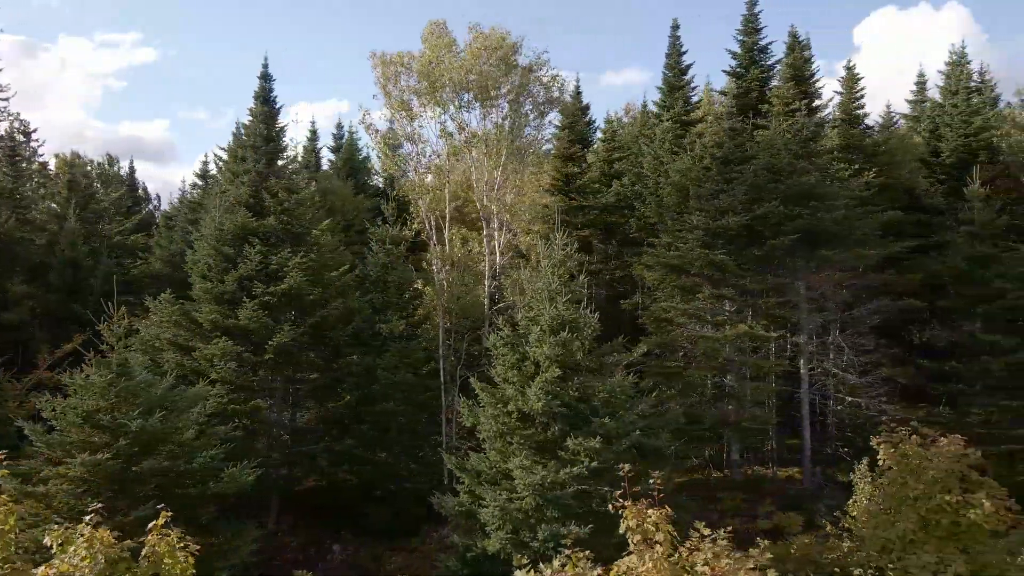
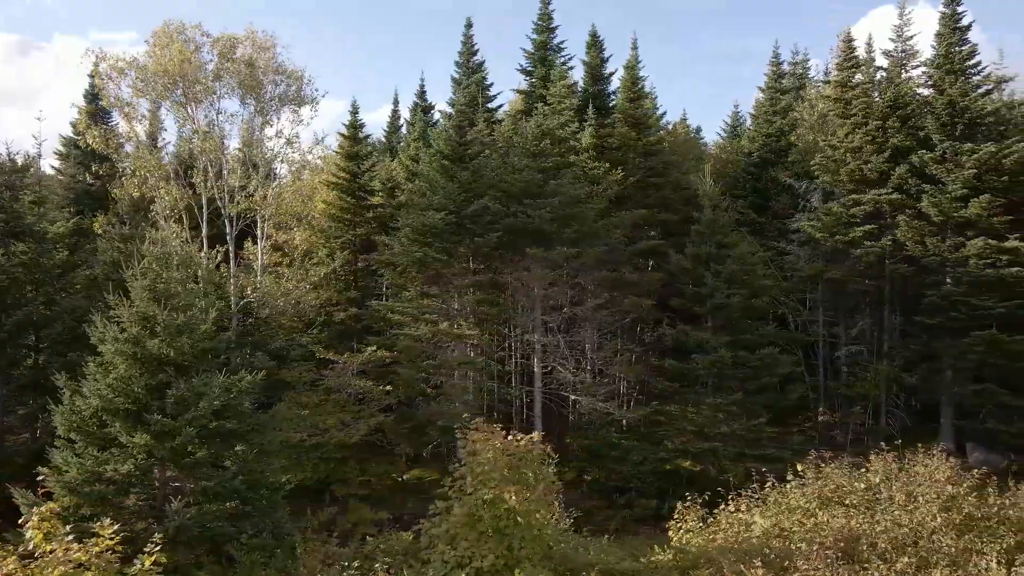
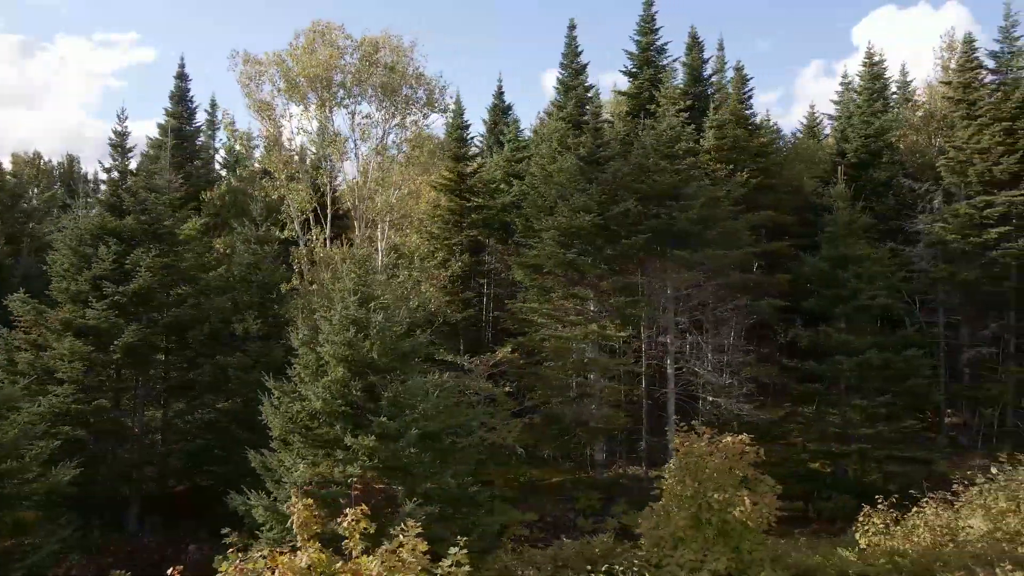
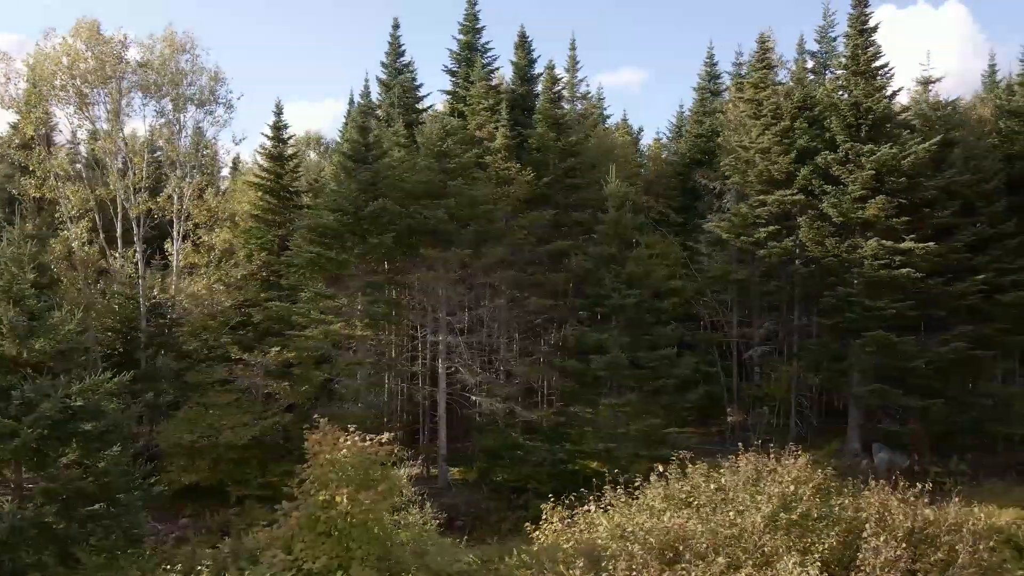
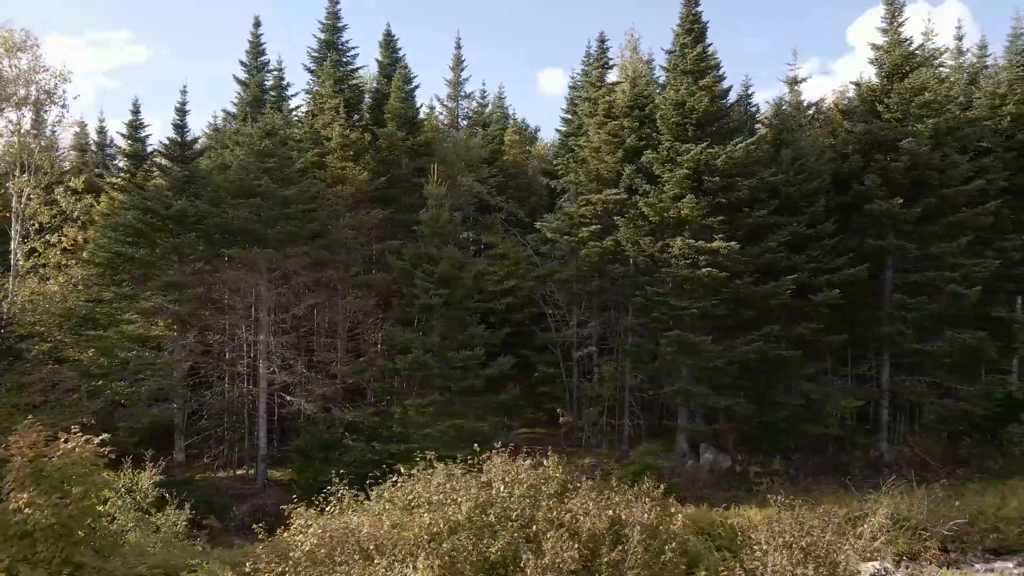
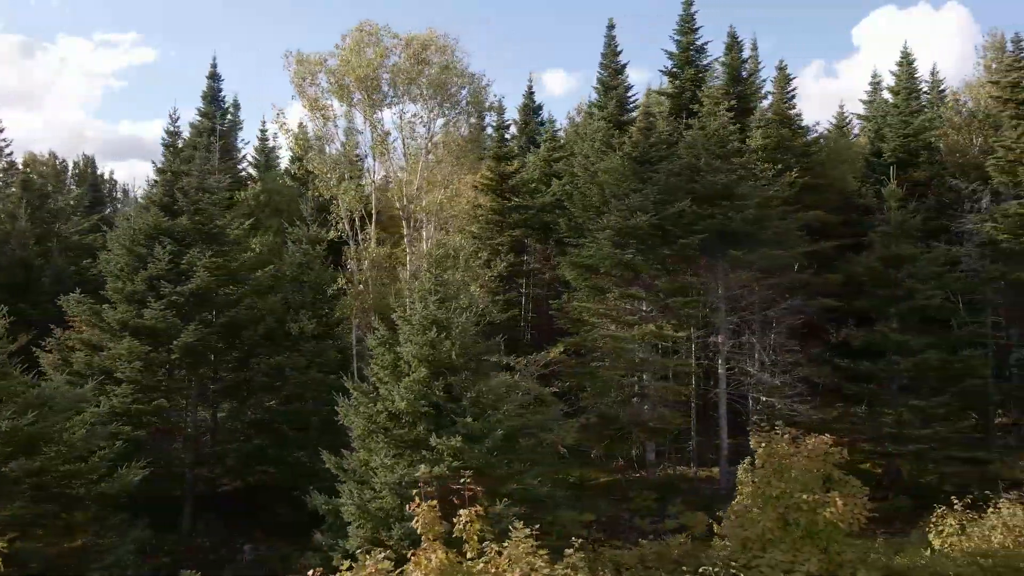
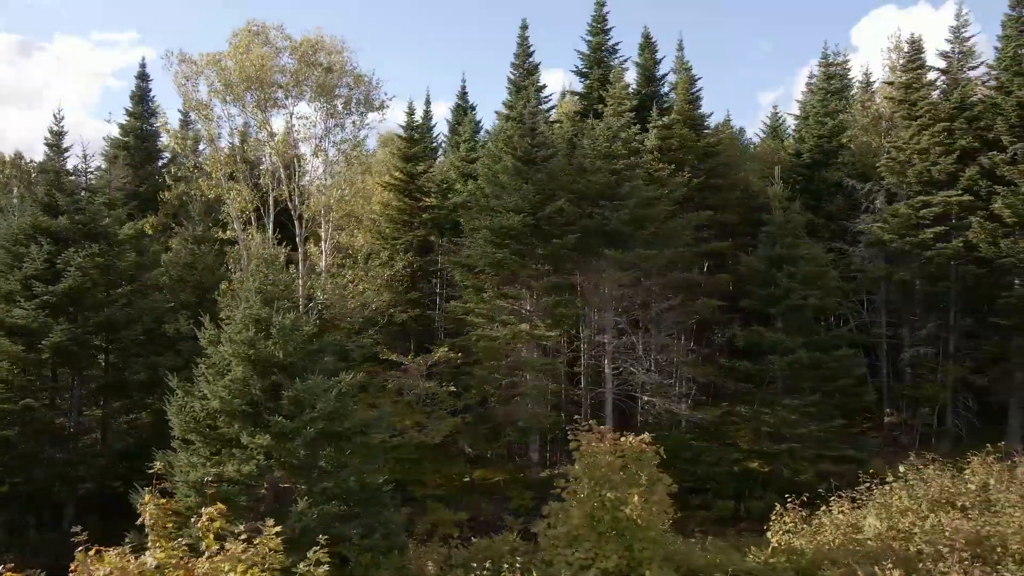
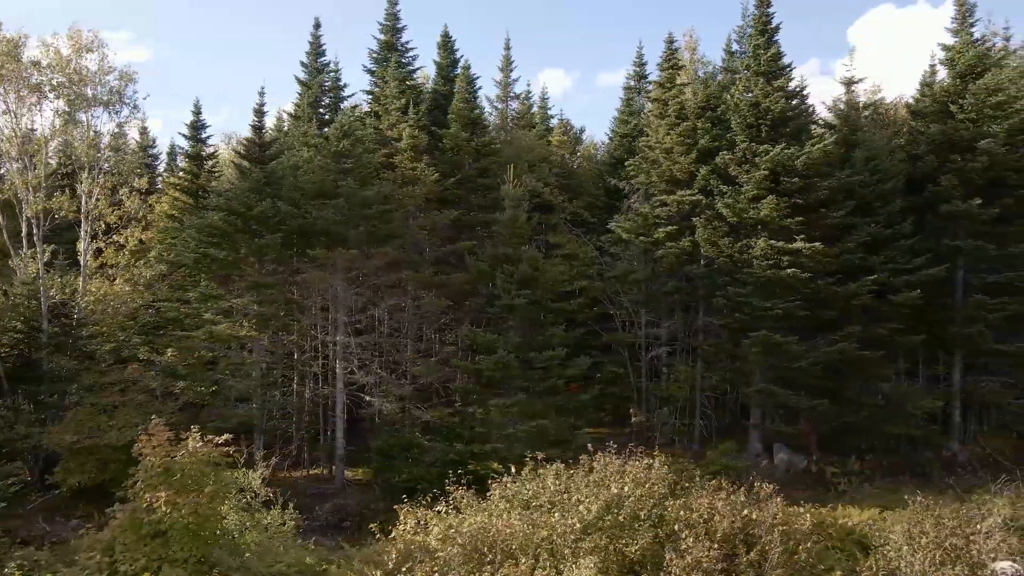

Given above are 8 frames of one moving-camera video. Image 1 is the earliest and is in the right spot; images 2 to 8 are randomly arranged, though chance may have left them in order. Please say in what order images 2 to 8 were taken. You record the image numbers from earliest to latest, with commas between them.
6, 3, 7, 2, 4, 8, 5
